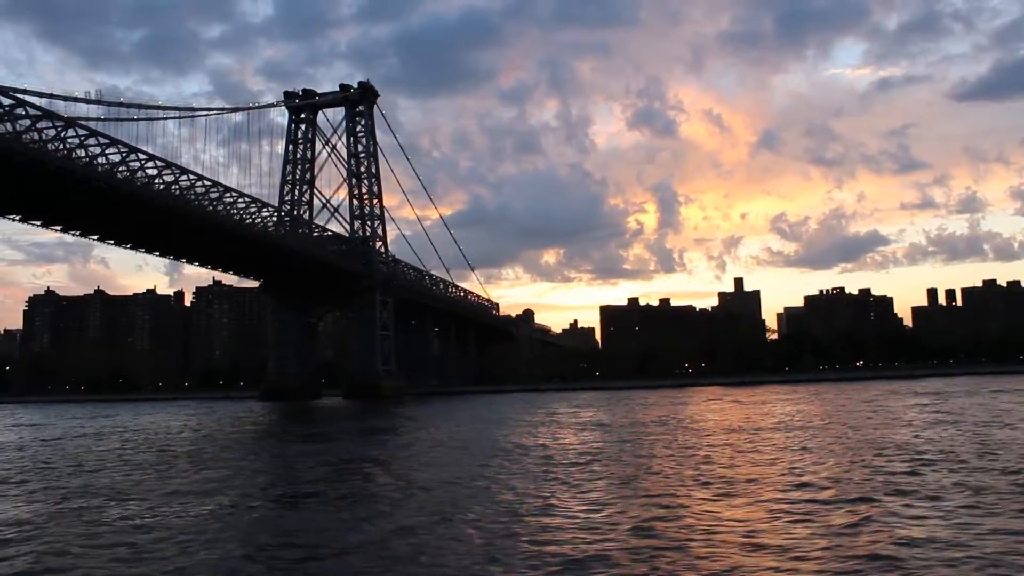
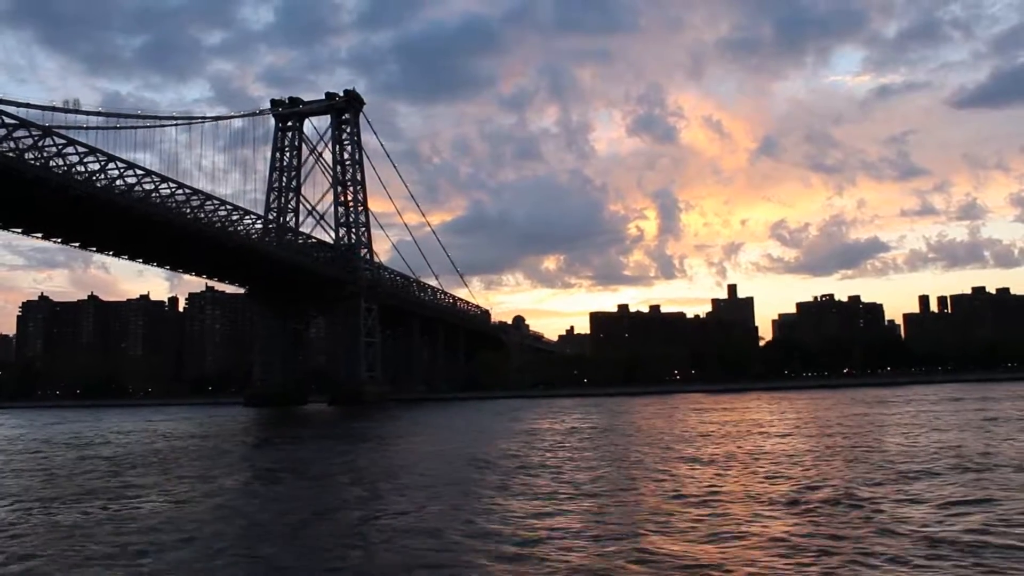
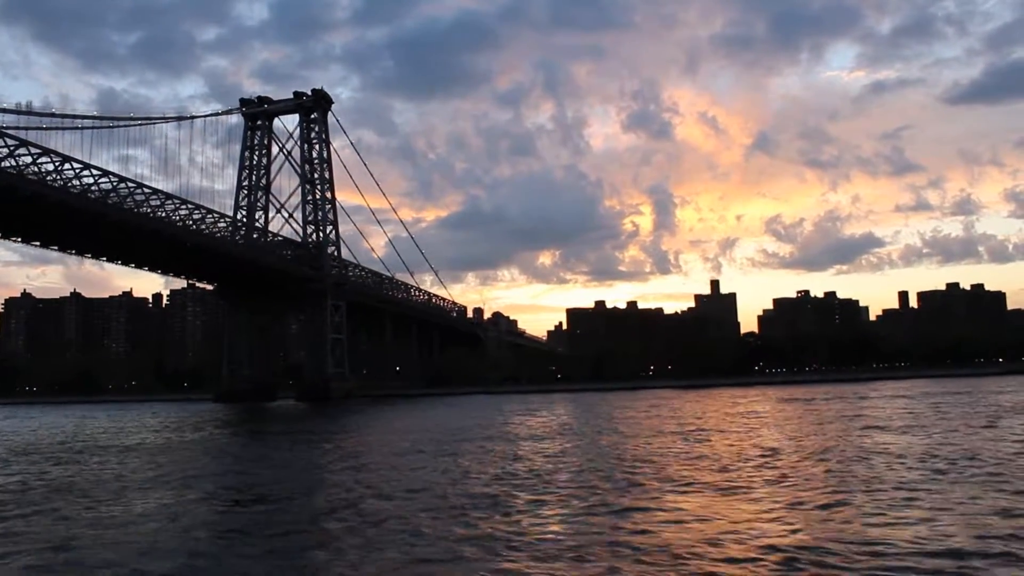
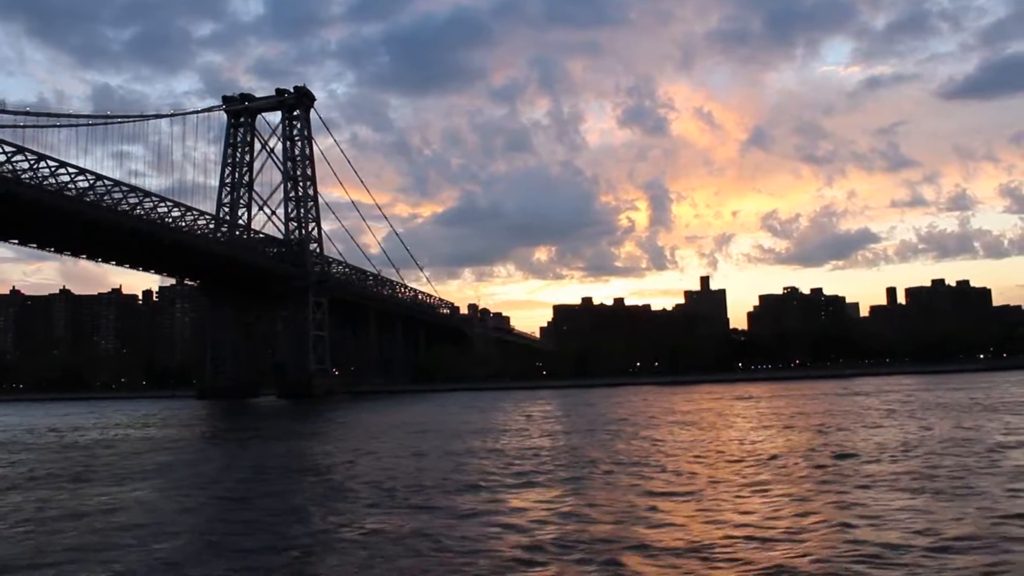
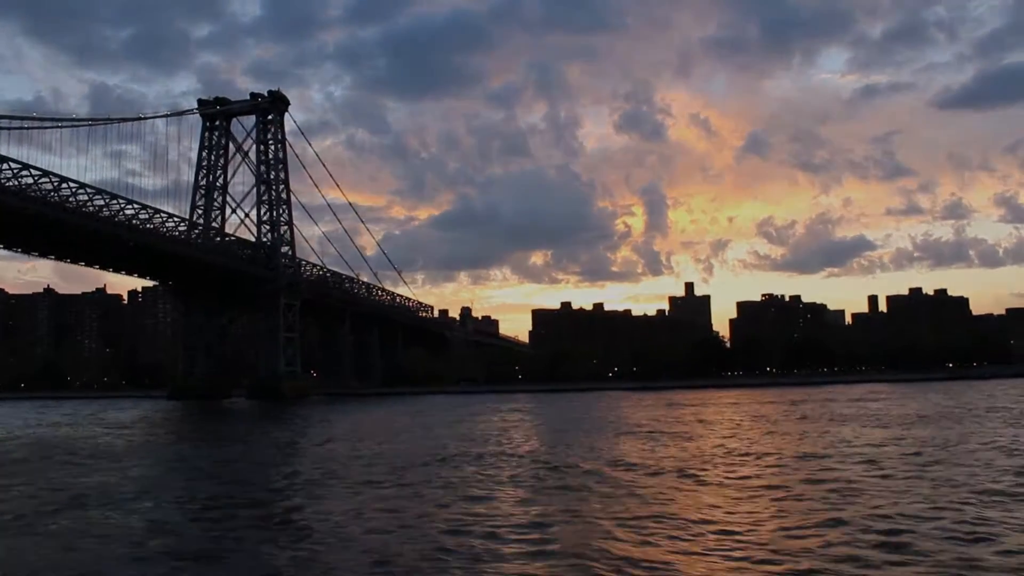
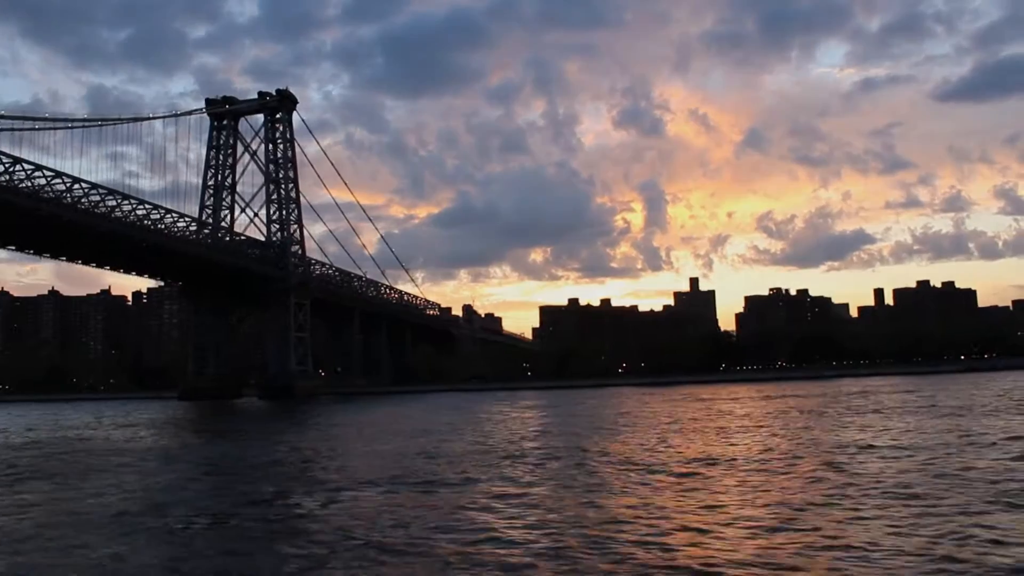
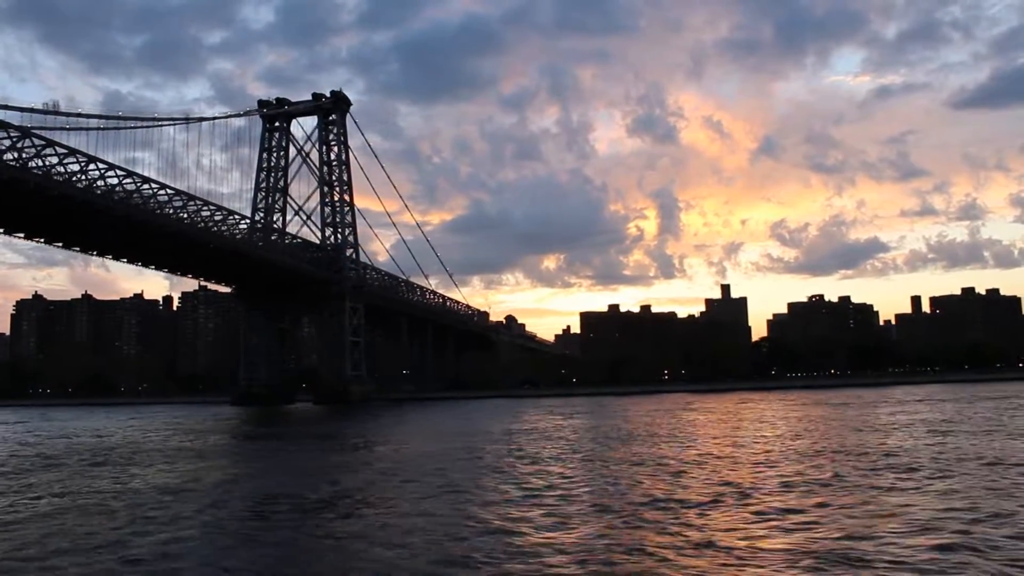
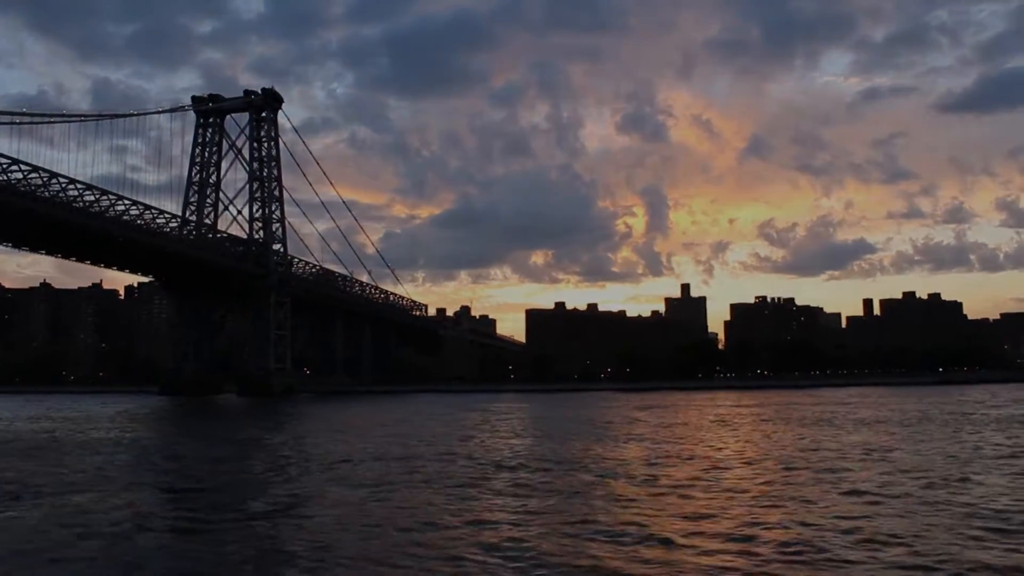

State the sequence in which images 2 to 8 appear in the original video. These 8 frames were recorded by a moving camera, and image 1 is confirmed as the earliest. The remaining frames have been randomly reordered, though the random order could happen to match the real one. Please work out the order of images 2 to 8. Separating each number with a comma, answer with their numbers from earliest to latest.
2, 7, 3, 4, 6, 5, 8
